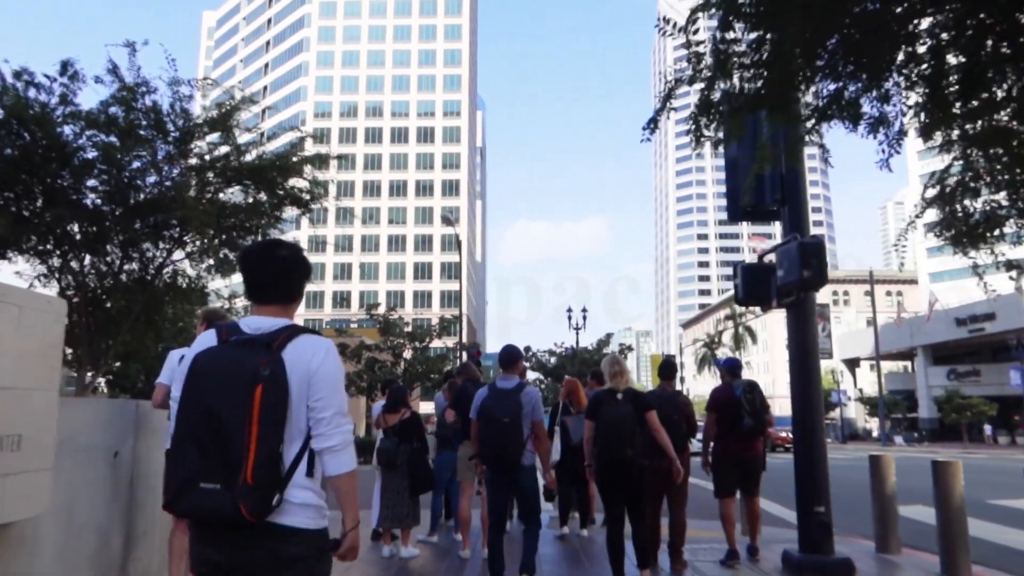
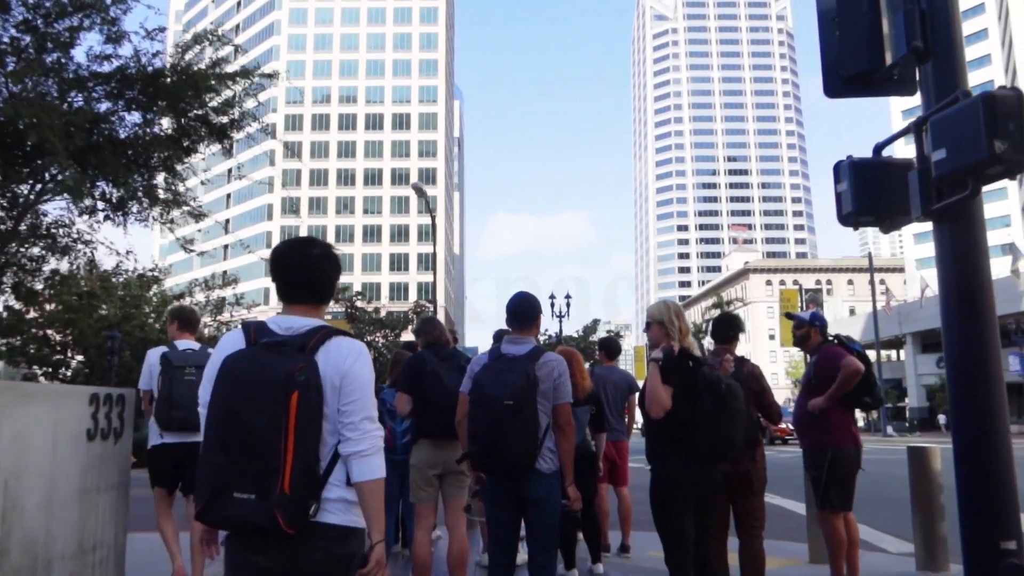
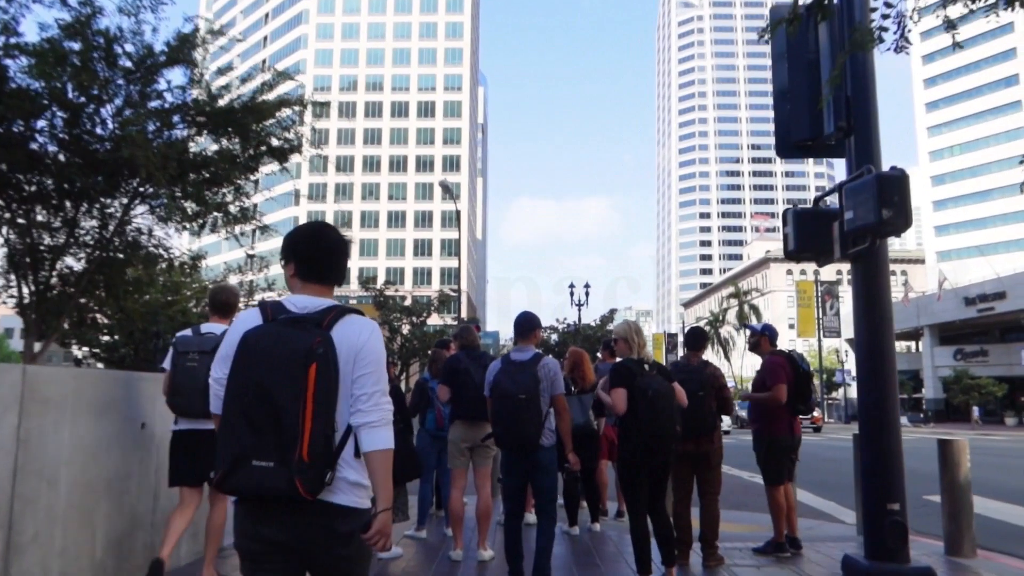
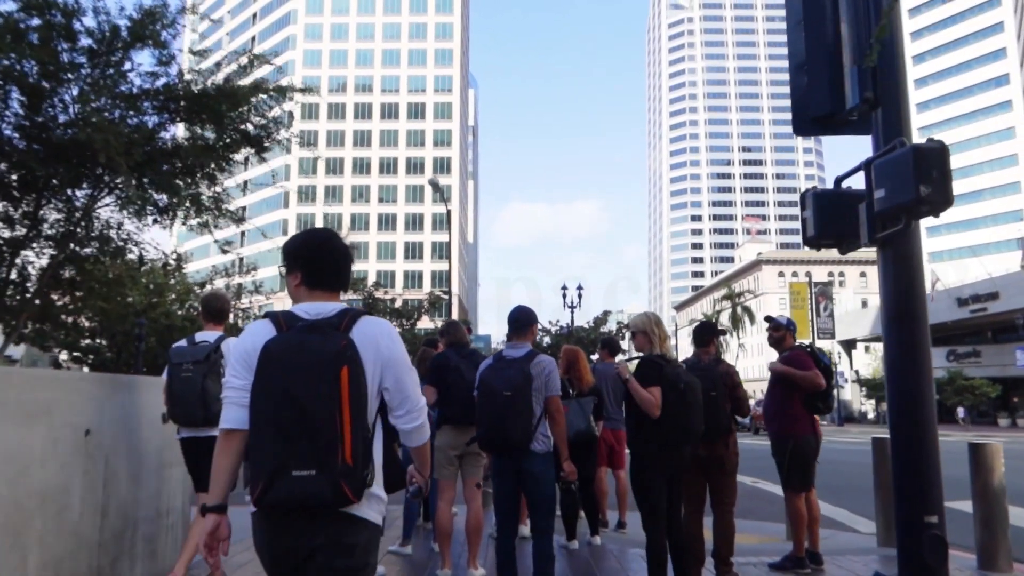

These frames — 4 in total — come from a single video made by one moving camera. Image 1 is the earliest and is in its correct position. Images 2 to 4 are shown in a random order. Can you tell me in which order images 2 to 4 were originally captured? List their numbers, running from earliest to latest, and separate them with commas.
3, 4, 2
